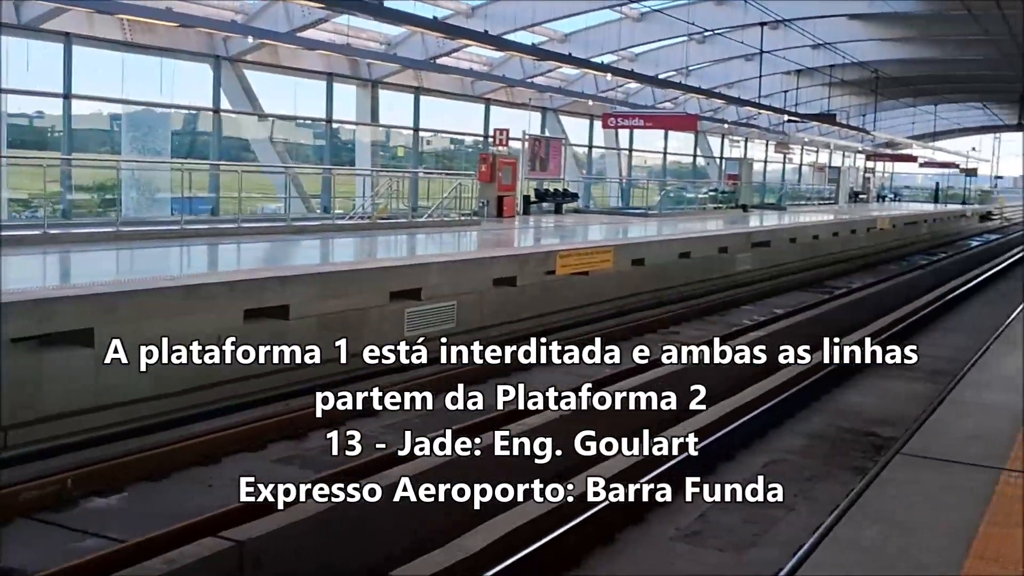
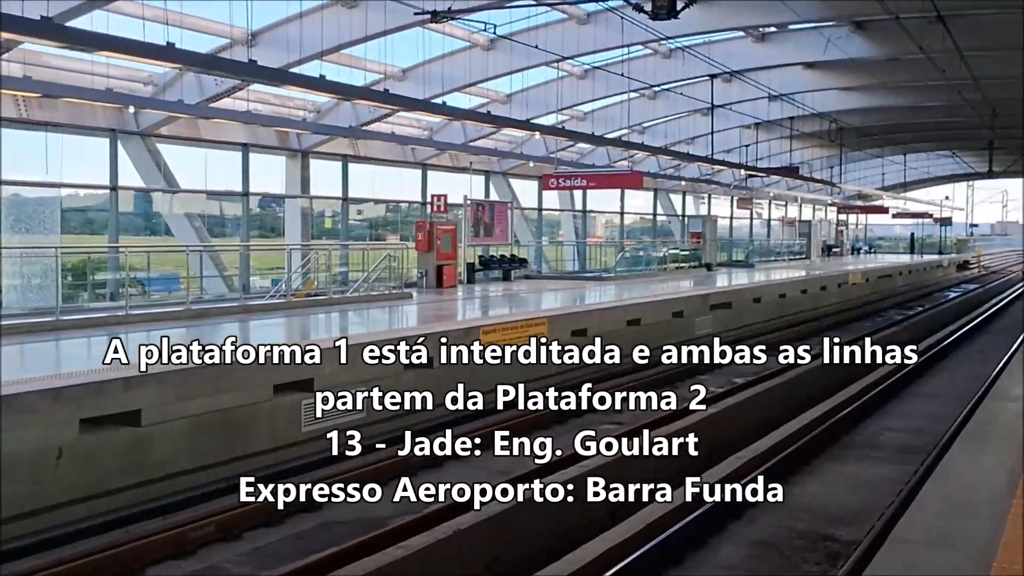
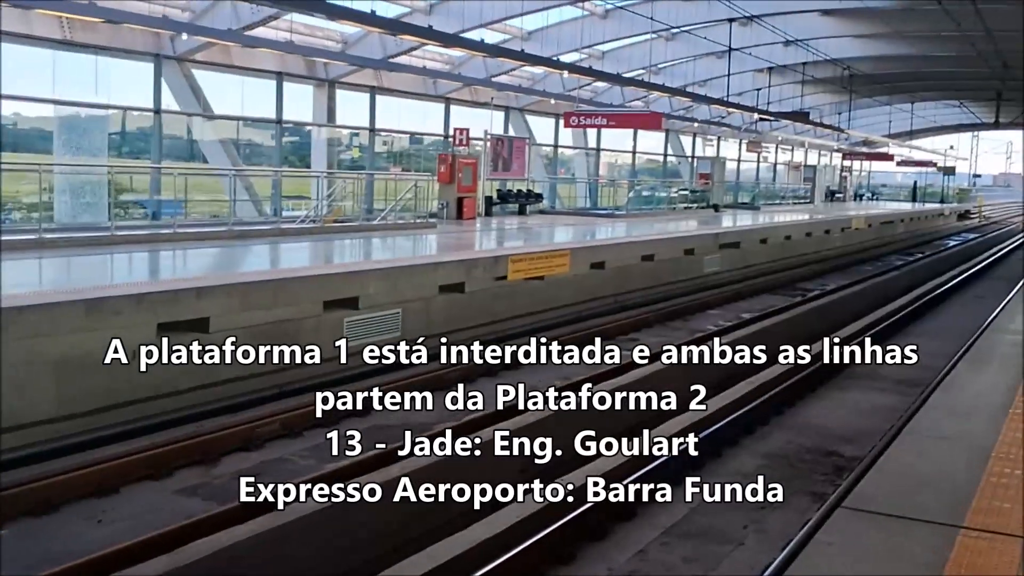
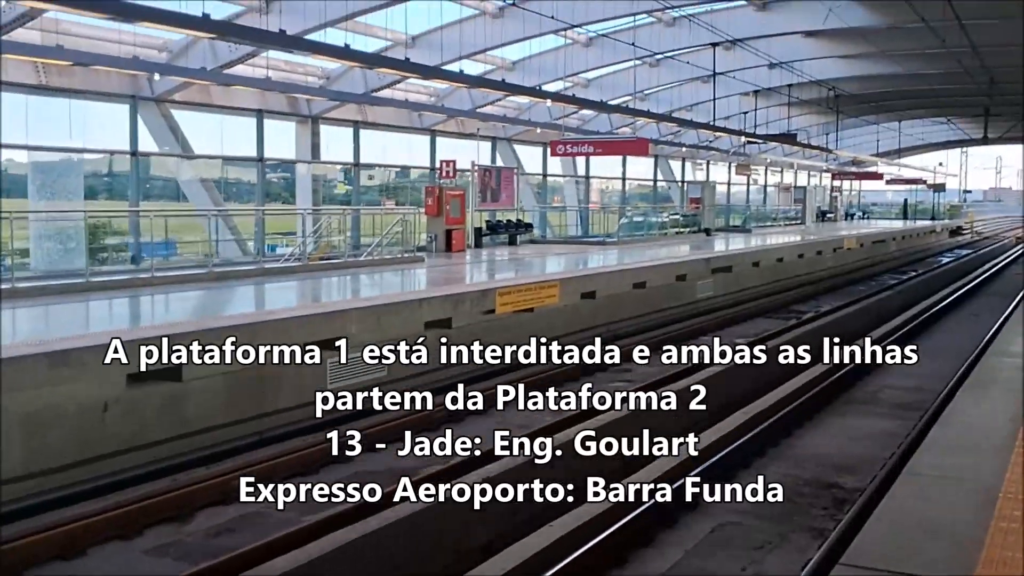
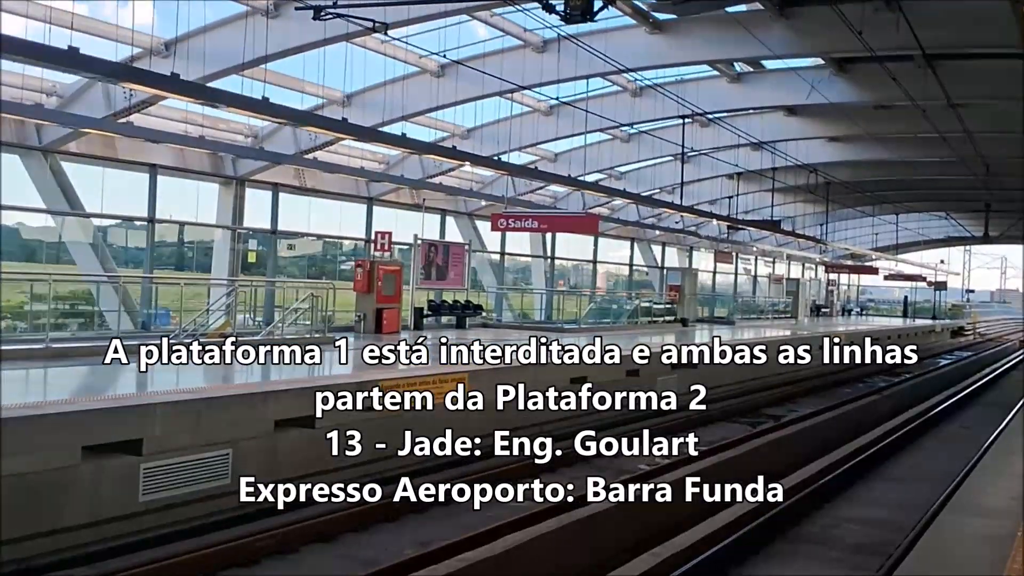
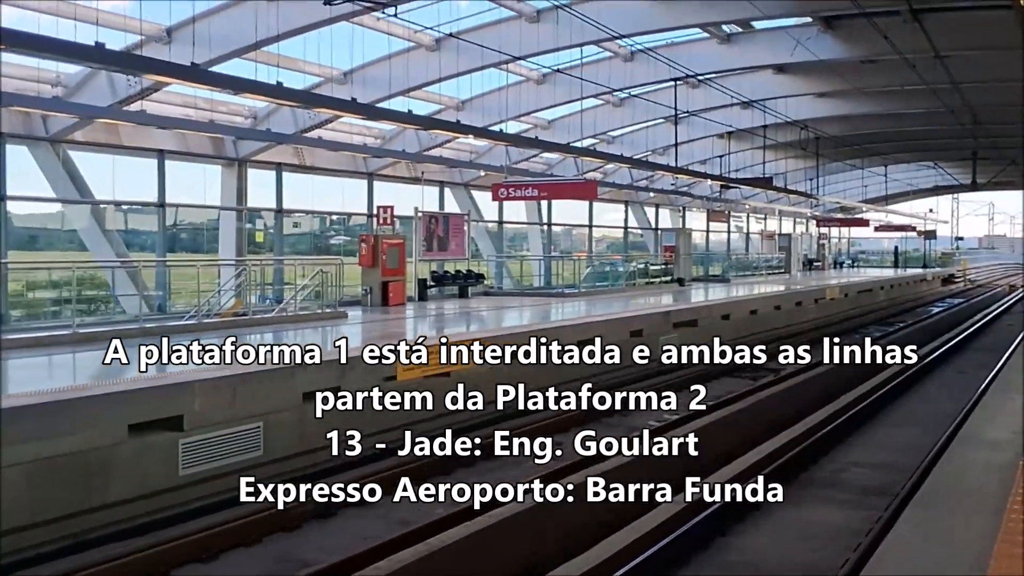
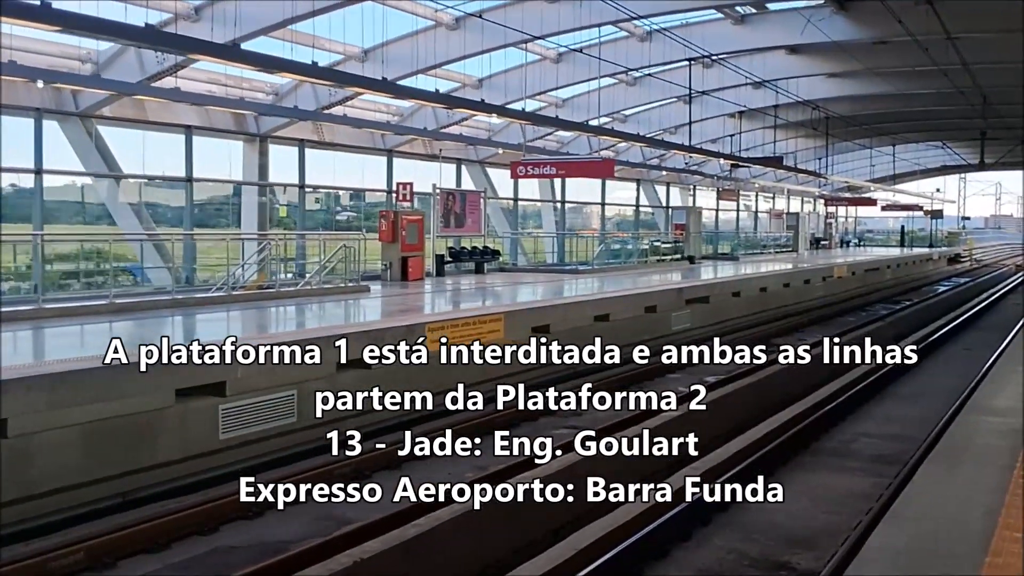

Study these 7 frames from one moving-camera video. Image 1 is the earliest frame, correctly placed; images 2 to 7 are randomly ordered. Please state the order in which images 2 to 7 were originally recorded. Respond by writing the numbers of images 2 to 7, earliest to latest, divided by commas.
3, 4, 2, 7, 6, 5
